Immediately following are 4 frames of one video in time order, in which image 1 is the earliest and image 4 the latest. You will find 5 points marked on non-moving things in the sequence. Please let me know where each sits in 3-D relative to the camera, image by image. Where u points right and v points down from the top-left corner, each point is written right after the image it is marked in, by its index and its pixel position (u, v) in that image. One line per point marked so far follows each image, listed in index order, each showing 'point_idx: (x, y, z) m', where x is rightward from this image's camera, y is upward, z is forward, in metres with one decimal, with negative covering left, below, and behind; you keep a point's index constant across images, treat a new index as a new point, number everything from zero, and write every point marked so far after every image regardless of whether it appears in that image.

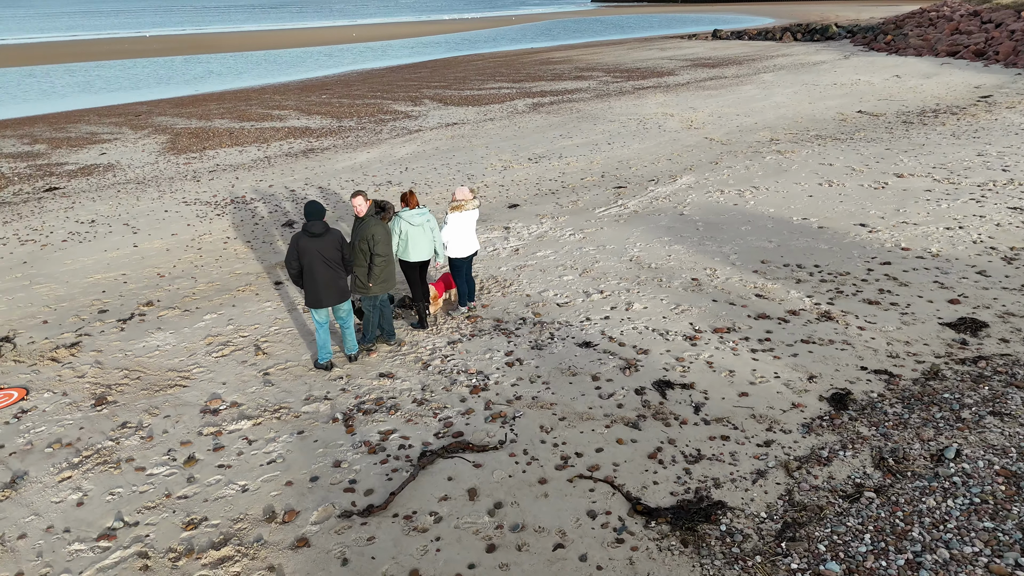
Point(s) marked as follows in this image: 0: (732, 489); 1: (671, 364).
0: (+1.4, -1.2, +4.5) m
1: (+1.3, -0.7, +6.3) m
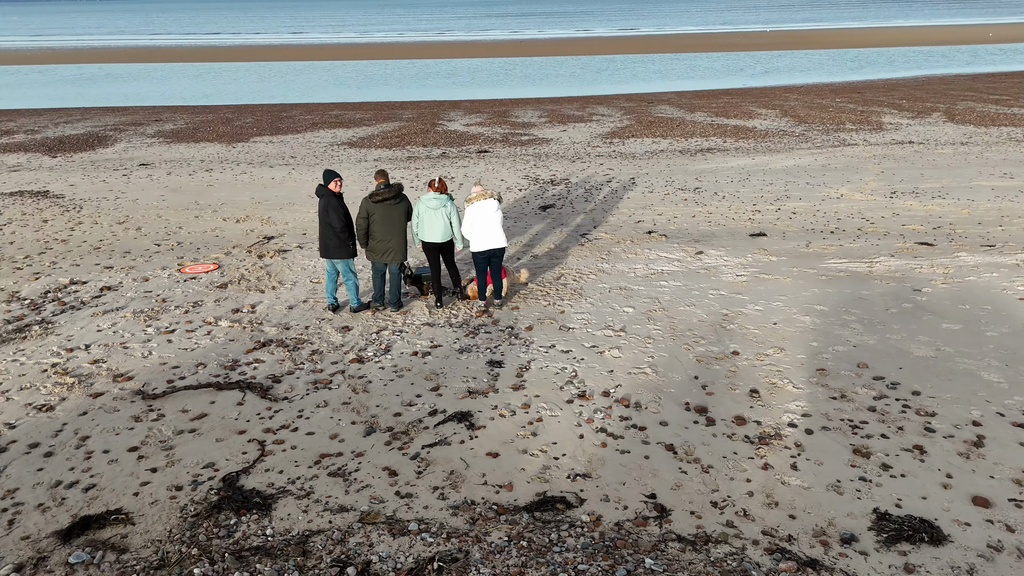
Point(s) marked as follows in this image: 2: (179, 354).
0: (-1.3, -1.3, +4.5) m
1: (0.0, -0.9, +5.8) m
2: (-3.1, -0.6, +6.8) m
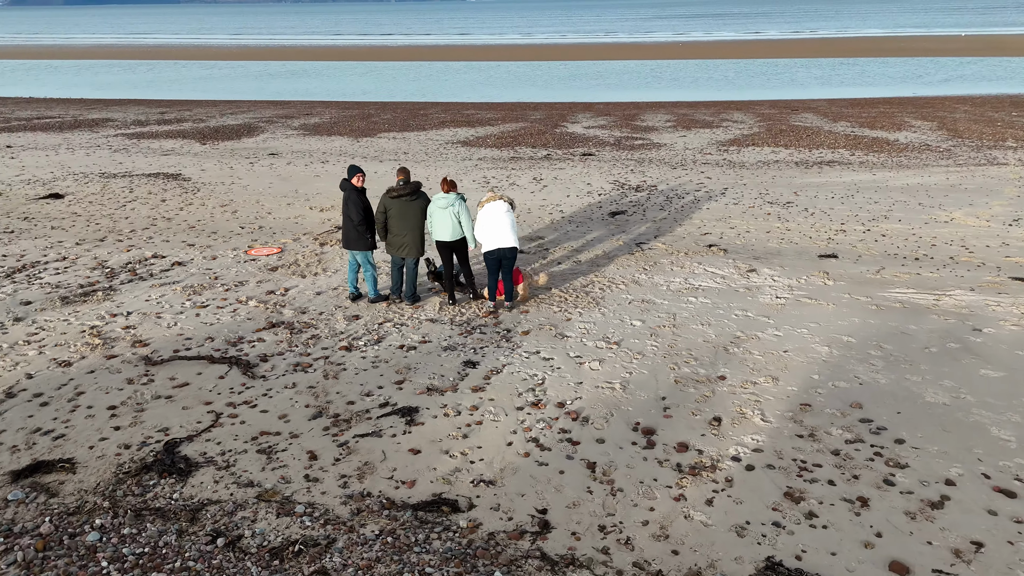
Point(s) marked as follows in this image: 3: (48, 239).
0: (-2.0, -1.2, +4.9) m
1: (-0.4, -0.9, +5.8) m
2: (-3.2, -0.4, +7.5) m
3: (-7.2, +0.8, +11.5) m
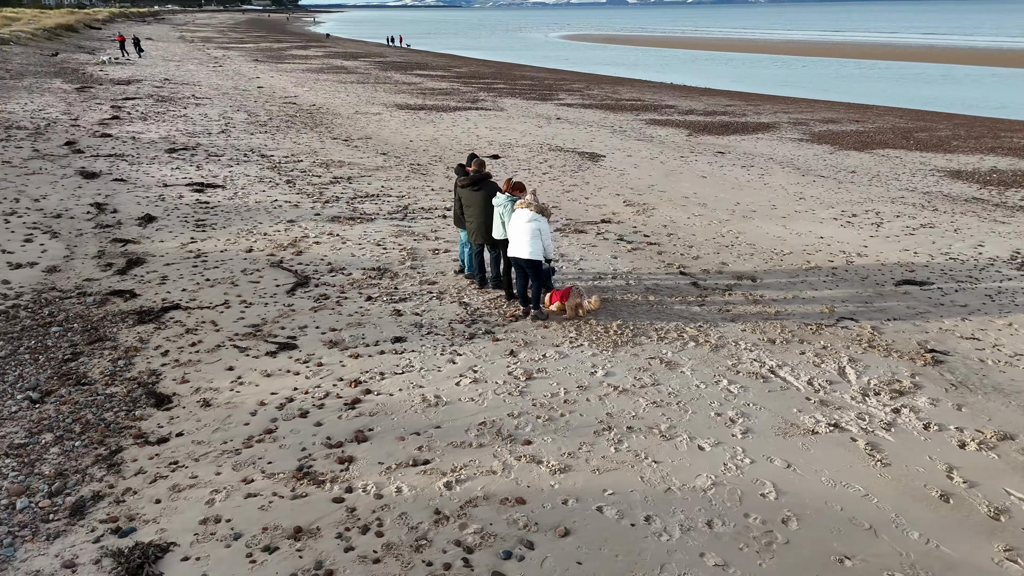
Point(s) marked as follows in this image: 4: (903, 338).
0: (-3.5, -0.4, +7.2) m
1: (-1.8, -0.6, +6.8) m
2: (-2.3, +0.4, +9.8) m
3: (-1.7, +2.2, +15.3) m
4: (+4.3, -0.6, +8.0) m
